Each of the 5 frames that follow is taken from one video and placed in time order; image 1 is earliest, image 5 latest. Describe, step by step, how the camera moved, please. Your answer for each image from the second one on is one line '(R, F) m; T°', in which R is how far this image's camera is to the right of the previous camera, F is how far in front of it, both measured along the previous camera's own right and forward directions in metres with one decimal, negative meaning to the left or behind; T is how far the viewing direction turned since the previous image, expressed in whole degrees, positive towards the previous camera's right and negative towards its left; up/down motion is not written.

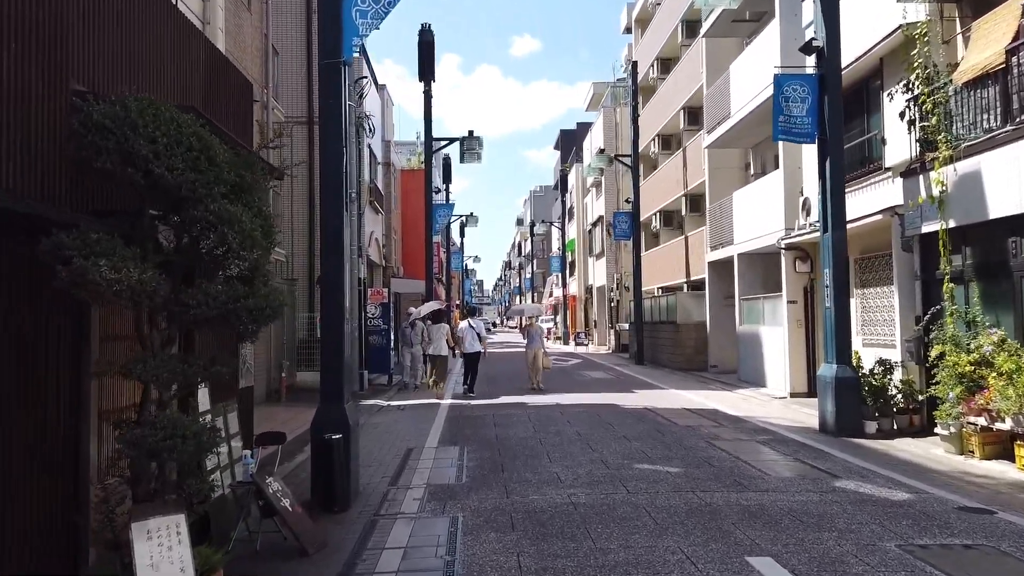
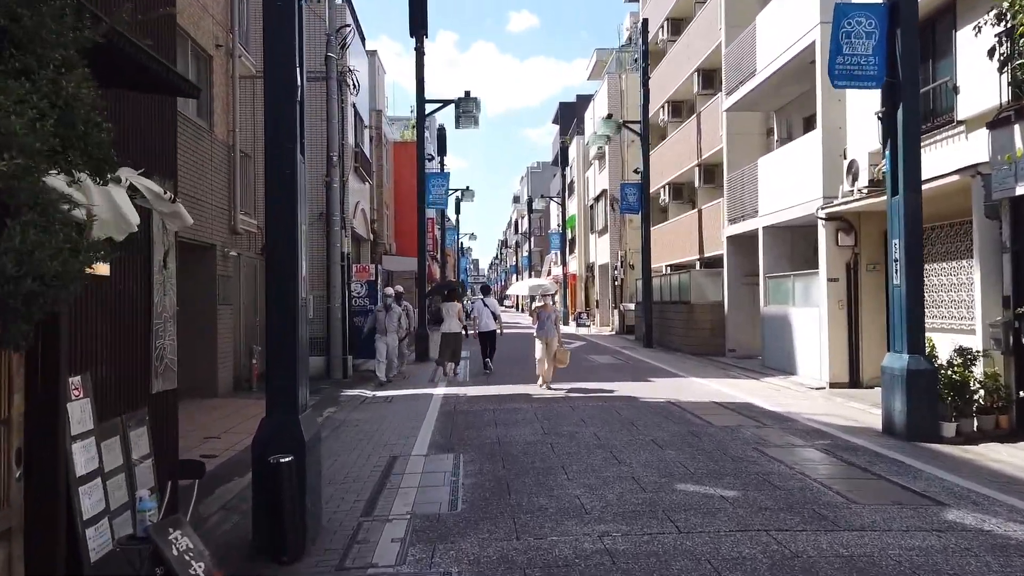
(-0.1, +2.0) m; 0°
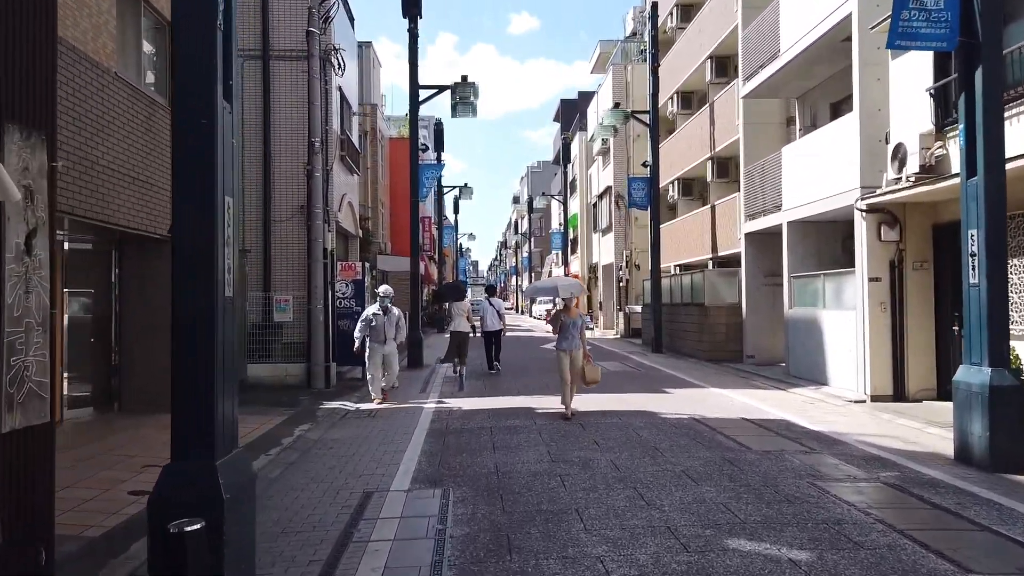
(0.0, +1.6) m; 0°
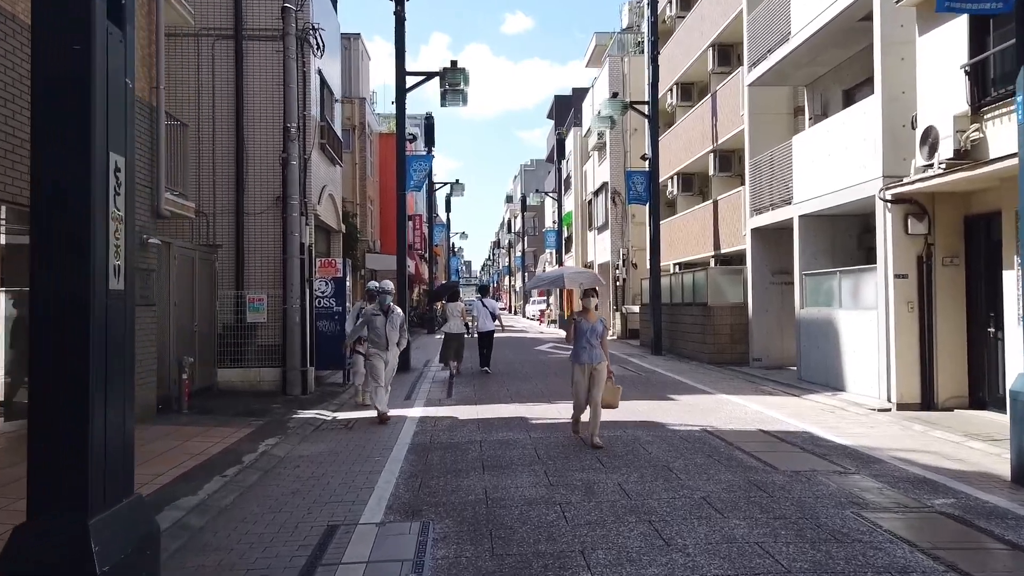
(0.0, +1.1) m; +1°
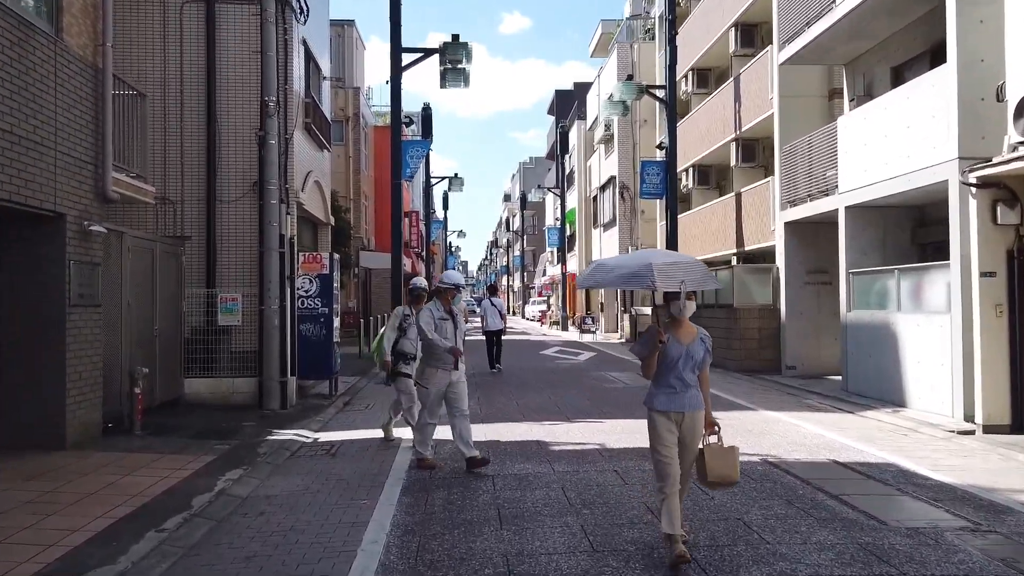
(-0.2, +1.8) m; 0°
